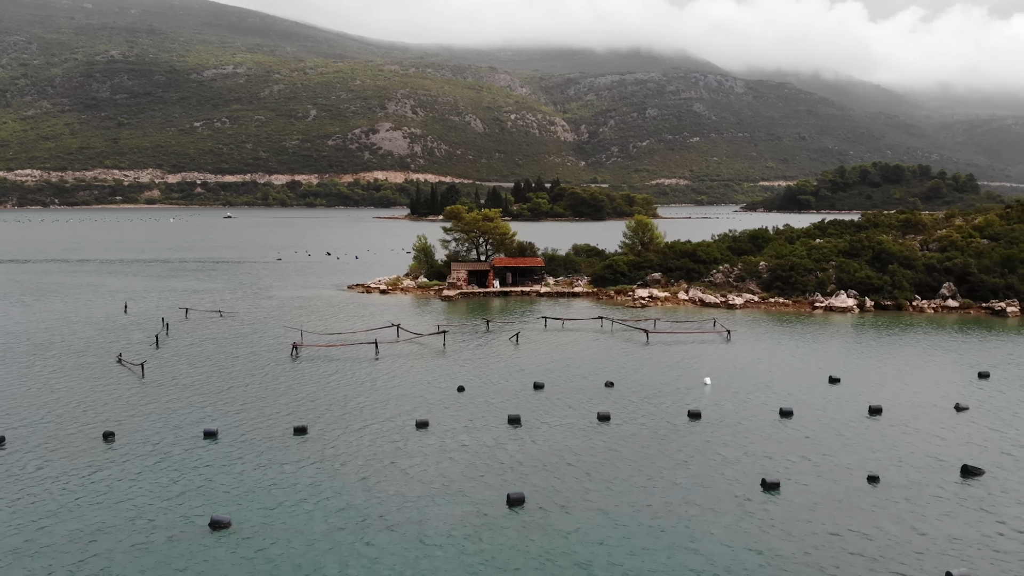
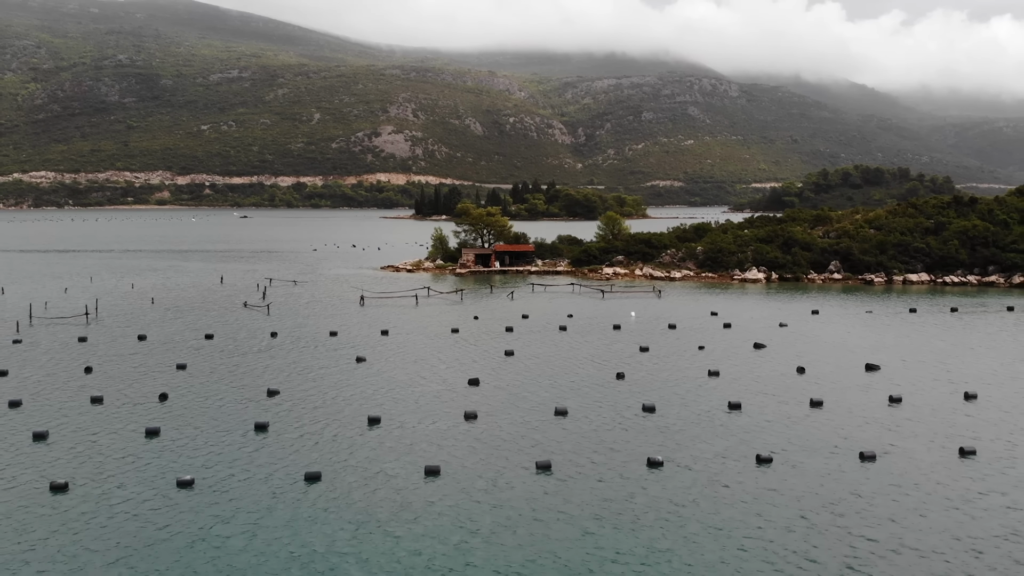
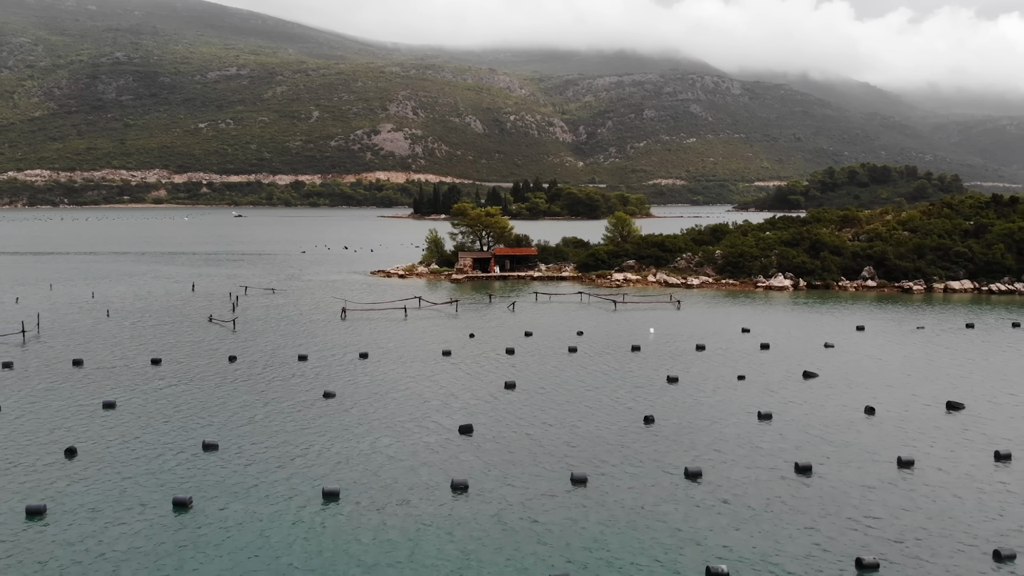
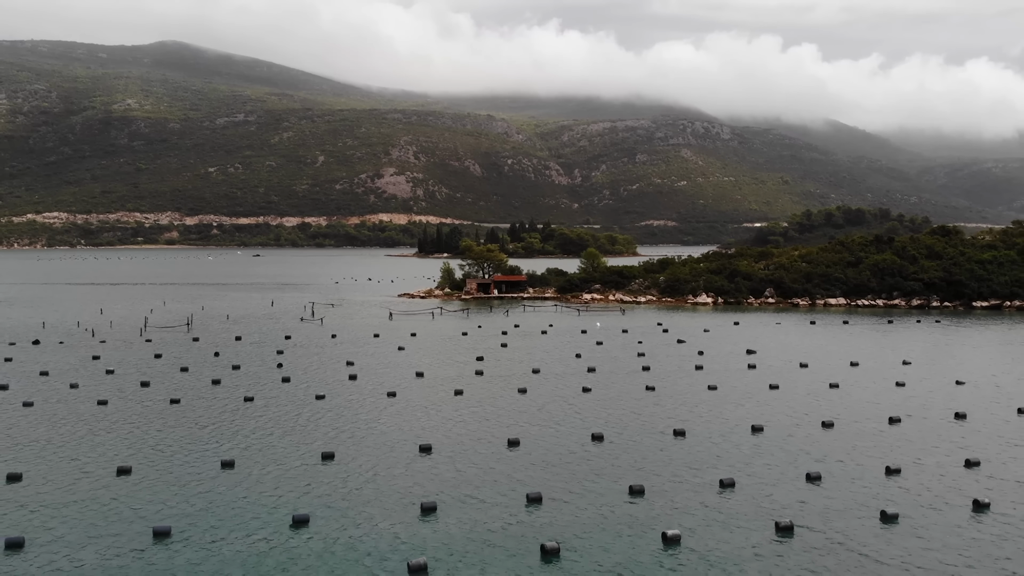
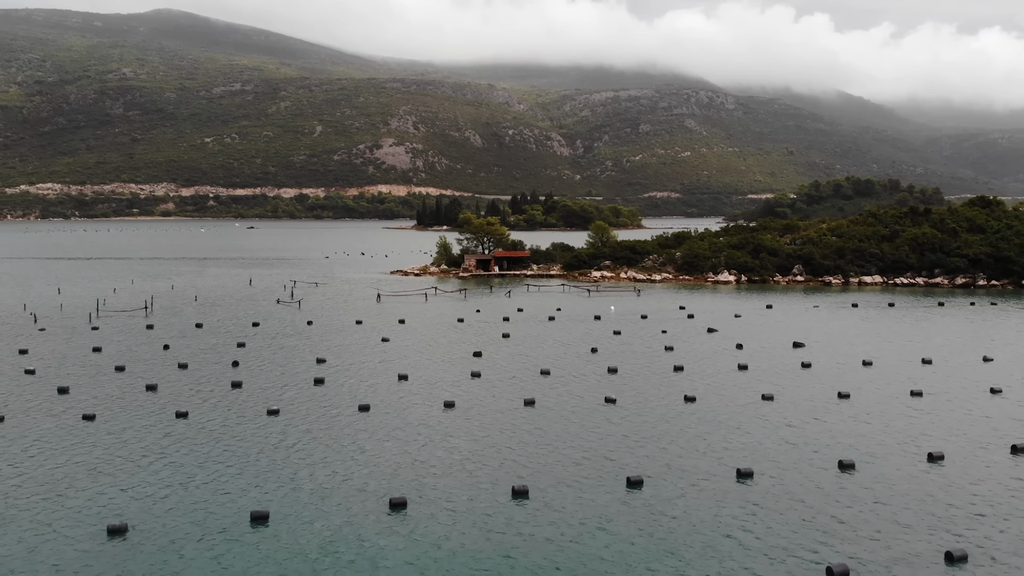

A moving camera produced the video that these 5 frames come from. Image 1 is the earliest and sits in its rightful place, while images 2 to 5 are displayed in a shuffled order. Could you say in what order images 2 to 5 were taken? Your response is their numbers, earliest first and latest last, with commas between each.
3, 2, 5, 4
